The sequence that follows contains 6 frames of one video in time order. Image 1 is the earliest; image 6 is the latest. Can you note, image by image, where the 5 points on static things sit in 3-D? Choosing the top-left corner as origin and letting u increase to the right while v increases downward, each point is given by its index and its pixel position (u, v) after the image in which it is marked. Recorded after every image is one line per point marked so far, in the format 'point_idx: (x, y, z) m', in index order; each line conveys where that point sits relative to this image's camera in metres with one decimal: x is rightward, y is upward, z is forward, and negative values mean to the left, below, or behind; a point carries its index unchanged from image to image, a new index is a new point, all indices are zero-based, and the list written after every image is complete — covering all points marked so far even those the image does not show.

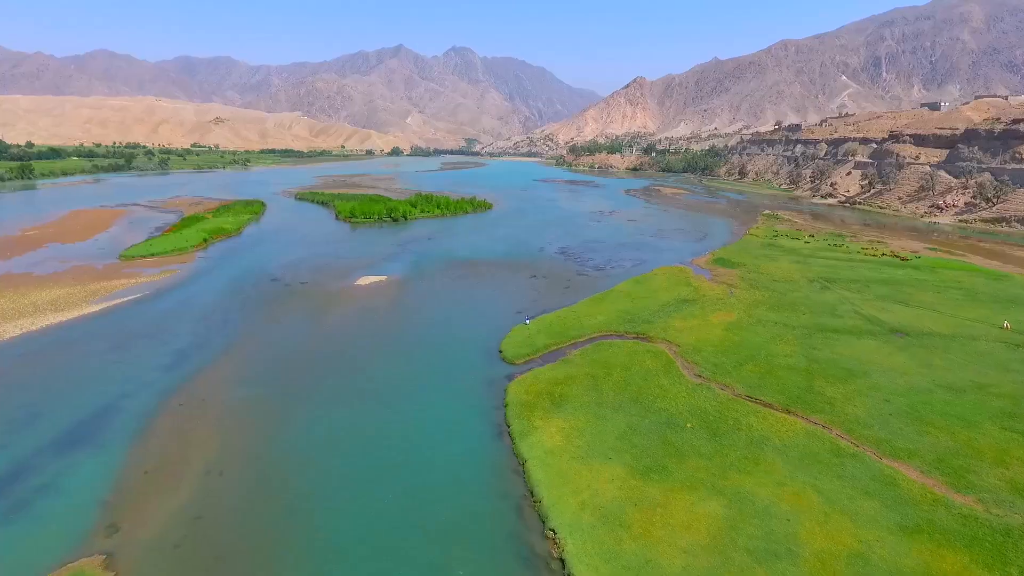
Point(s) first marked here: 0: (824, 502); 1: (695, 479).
0: (+10.7, -7.4, +18.6) m
1: (+6.8, -7.0, +19.9) m
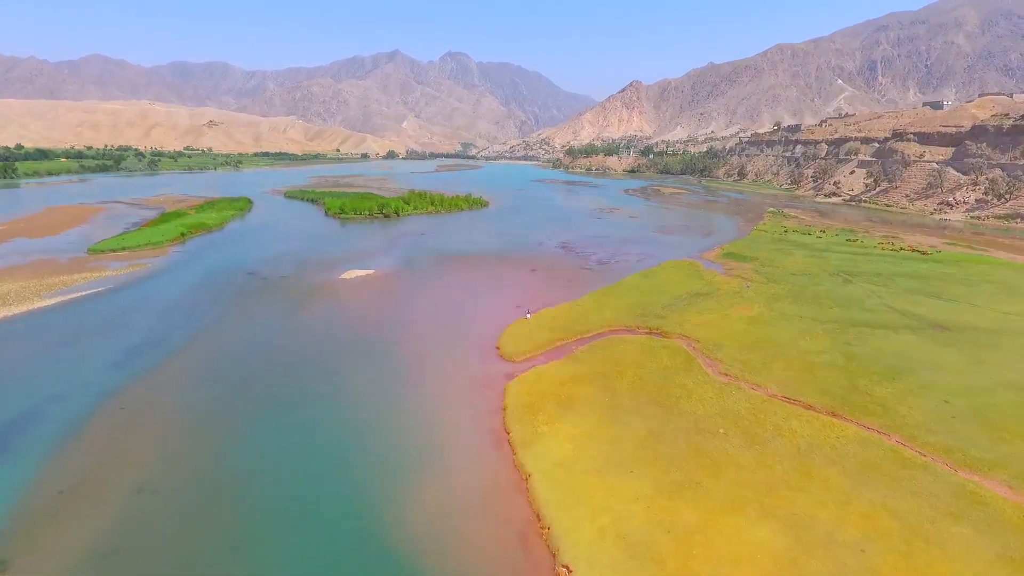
0: (+10.8, -6.6, +15.0) m
1: (+6.8, -6.3, +16.2) m
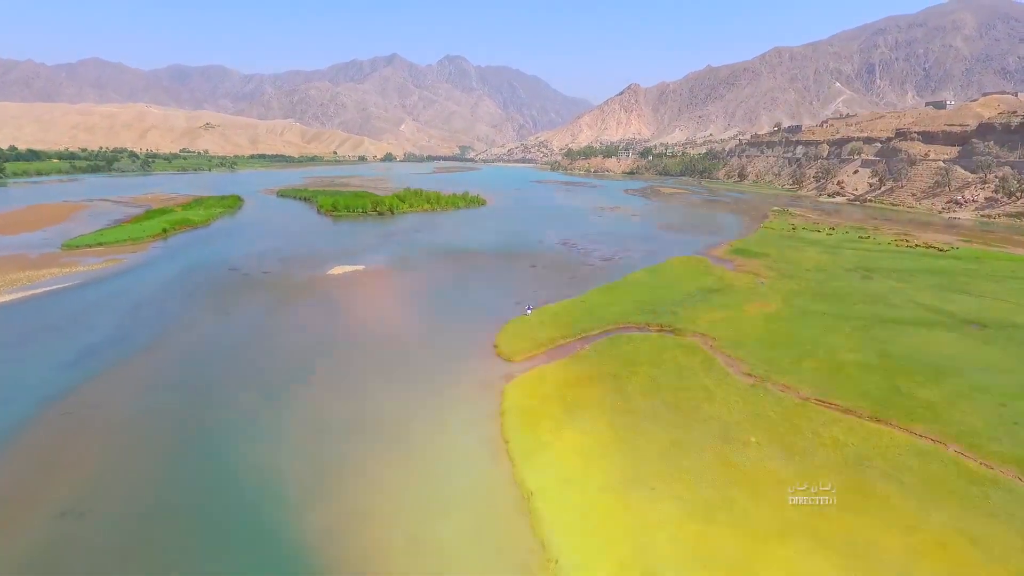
0: (+10.8, -6.1, +12.3) m
1: (+6.8, -5.8, +13.6) m
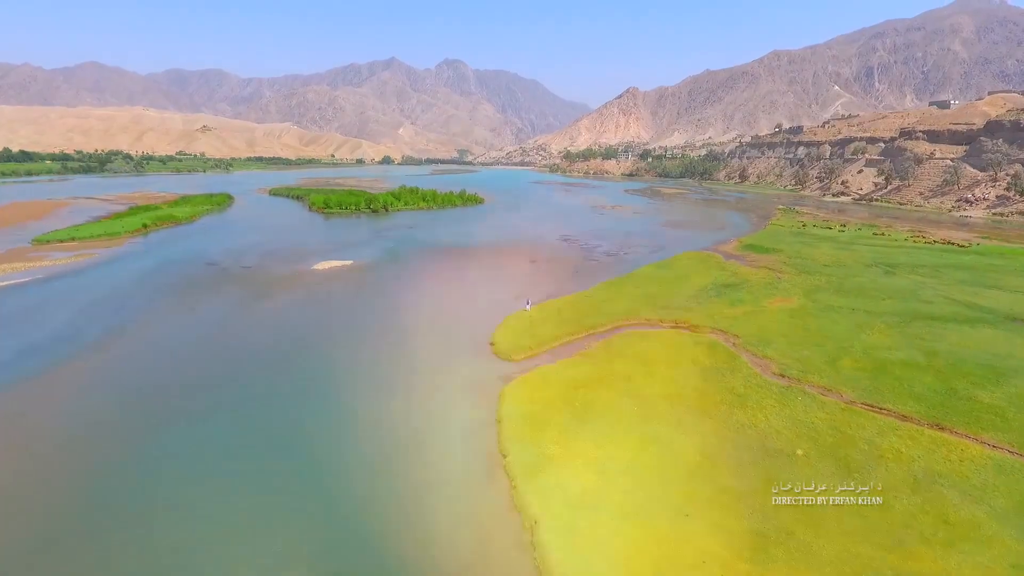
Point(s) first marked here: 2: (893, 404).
0: (+10.7, -5.6, +9.6) m
1: (+6.8, -5.3, +10.8) m
2: (+12.2, -3.7, +17.4) m
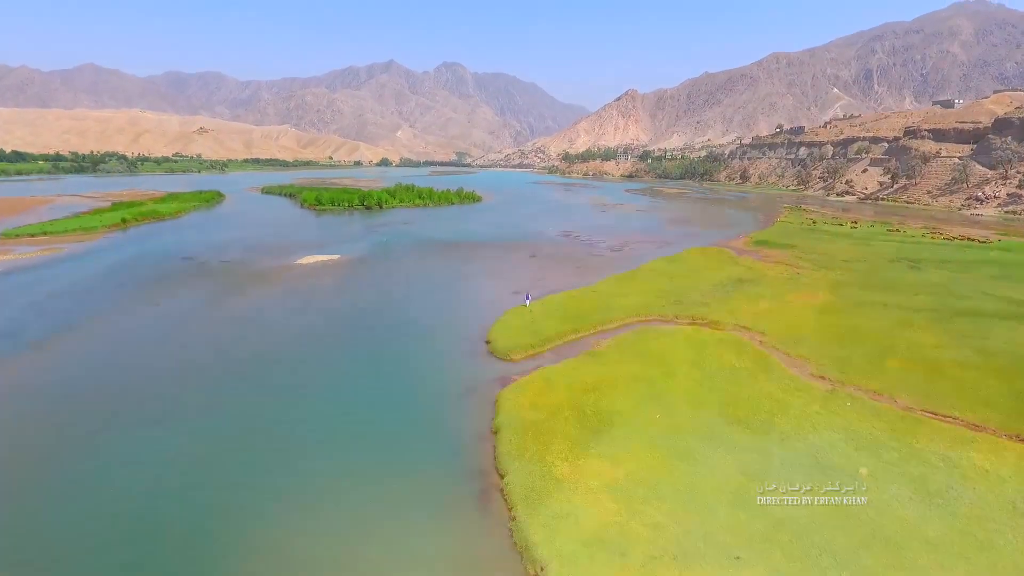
0: (+10.7, -5.2, +7.0) m
1: (+6.8, -4.9, +8.2) m
2: (+12.1, -3.3, +14.8) m
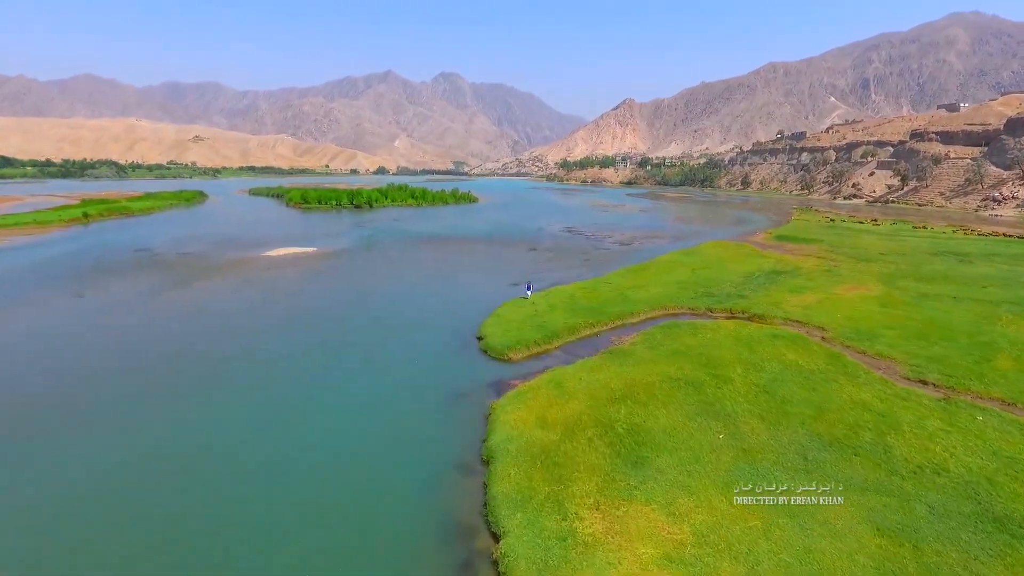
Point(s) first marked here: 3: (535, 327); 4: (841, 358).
0: (+10.7, -4.4, +2.7) m
1: (+6.8, -4.2, +4.0) m
2: (+12.1, -2.7, +10.6) m
3: (+0.7, -1.4, +18.8) m
4: (+8.5, -1.9, +14.0) m
